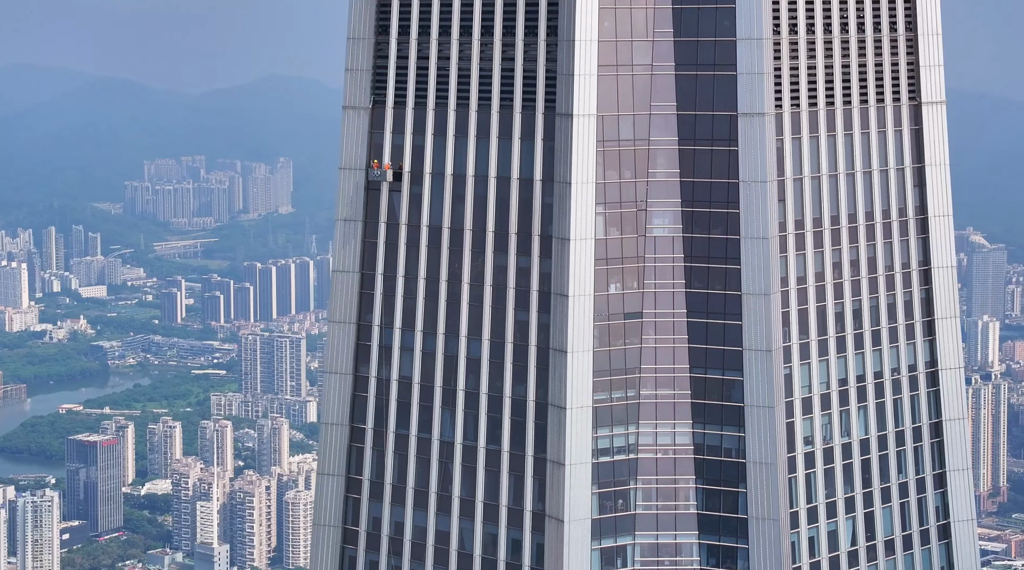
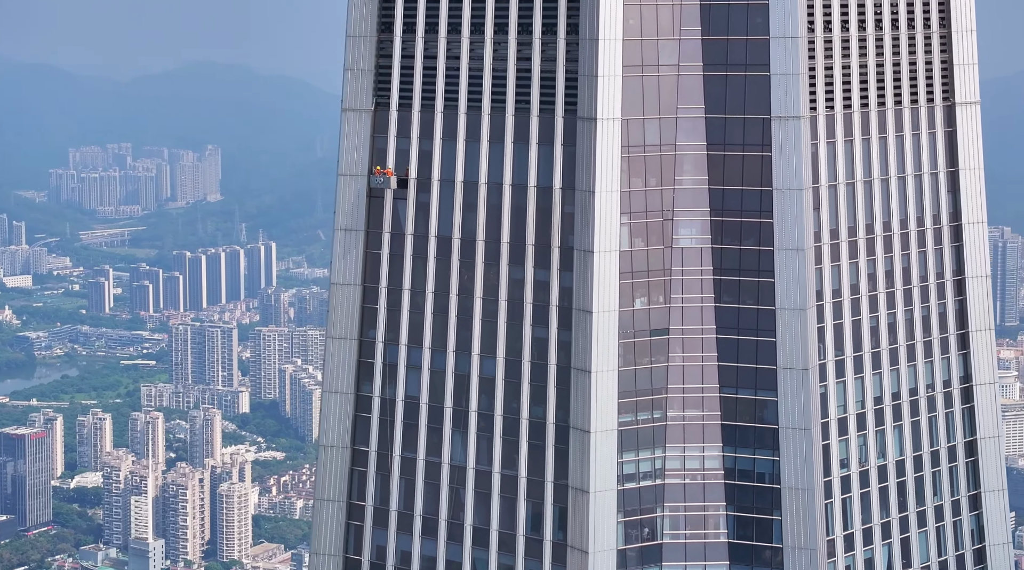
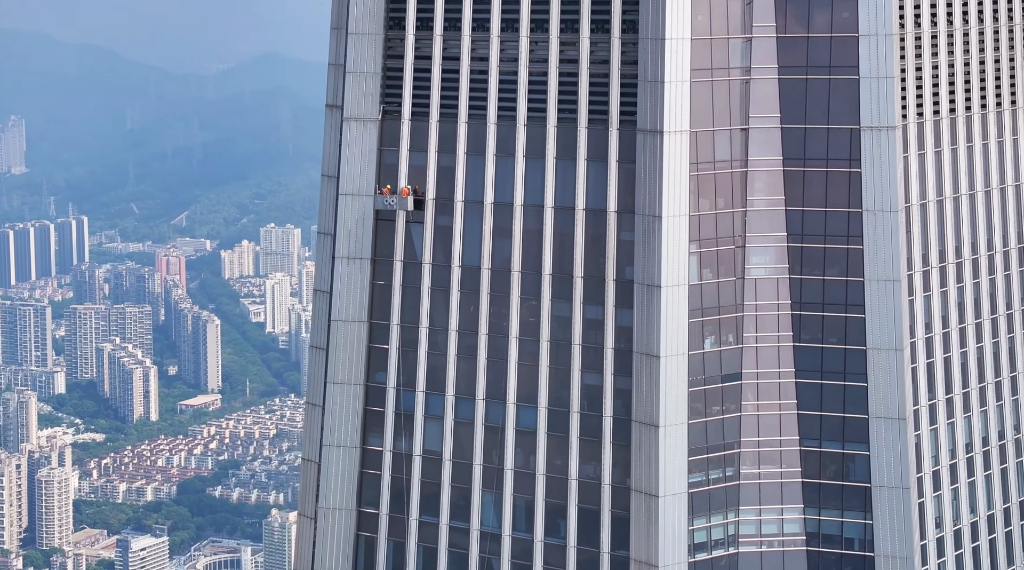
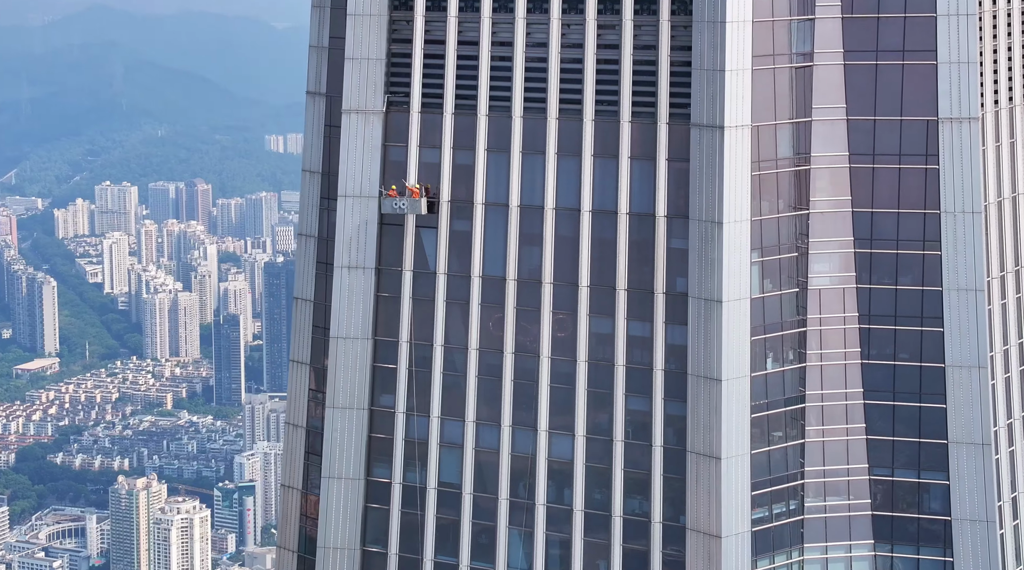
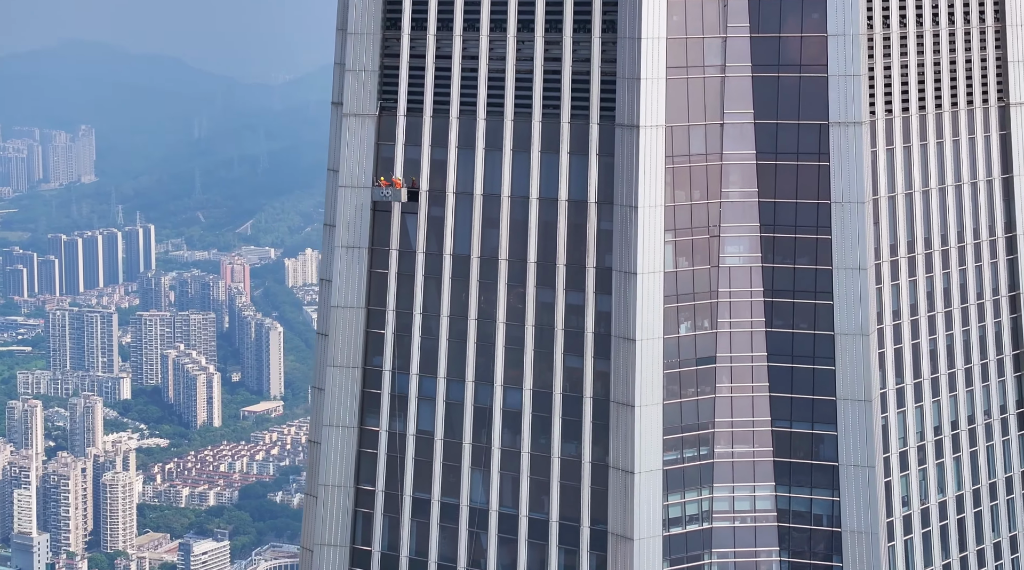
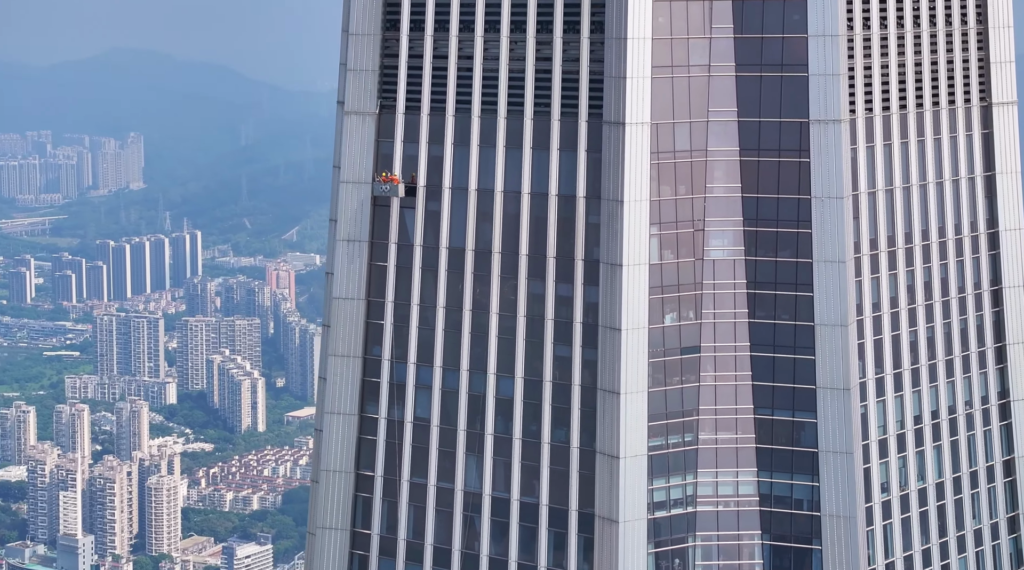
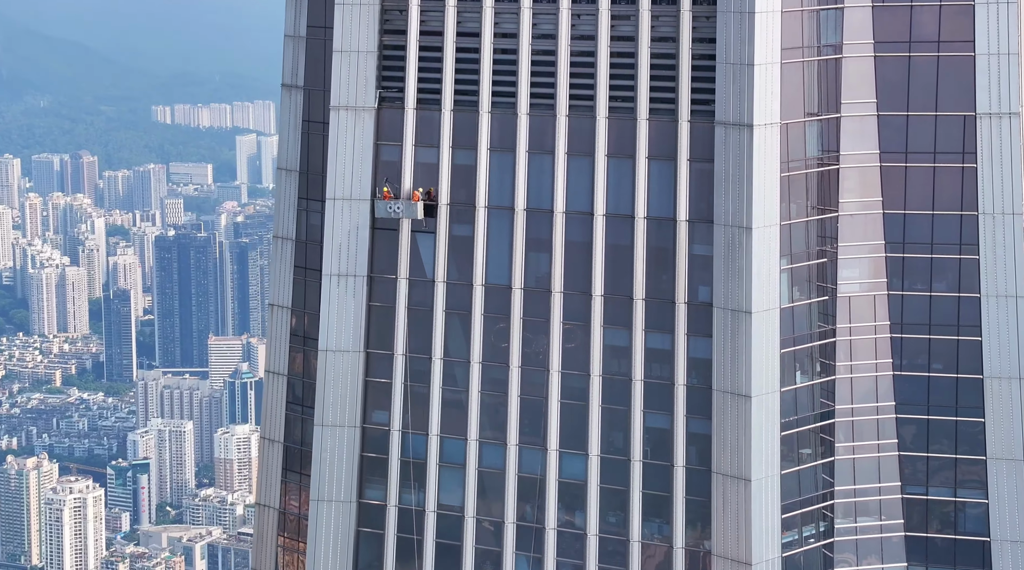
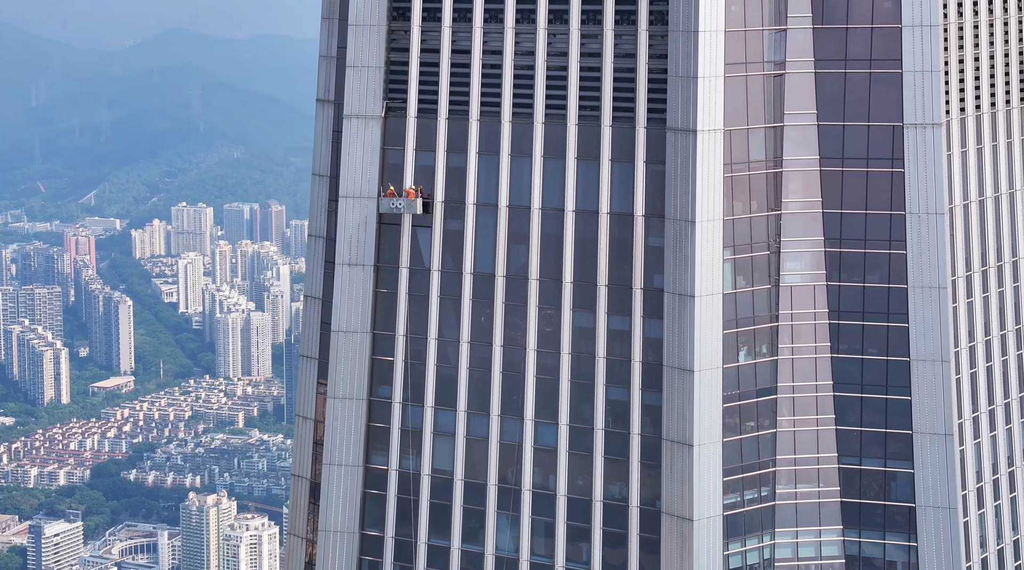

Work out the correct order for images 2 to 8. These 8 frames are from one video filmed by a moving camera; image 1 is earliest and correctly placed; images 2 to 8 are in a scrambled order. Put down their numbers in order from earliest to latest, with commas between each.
2, 6, 5, 3, 8, 4, 7
